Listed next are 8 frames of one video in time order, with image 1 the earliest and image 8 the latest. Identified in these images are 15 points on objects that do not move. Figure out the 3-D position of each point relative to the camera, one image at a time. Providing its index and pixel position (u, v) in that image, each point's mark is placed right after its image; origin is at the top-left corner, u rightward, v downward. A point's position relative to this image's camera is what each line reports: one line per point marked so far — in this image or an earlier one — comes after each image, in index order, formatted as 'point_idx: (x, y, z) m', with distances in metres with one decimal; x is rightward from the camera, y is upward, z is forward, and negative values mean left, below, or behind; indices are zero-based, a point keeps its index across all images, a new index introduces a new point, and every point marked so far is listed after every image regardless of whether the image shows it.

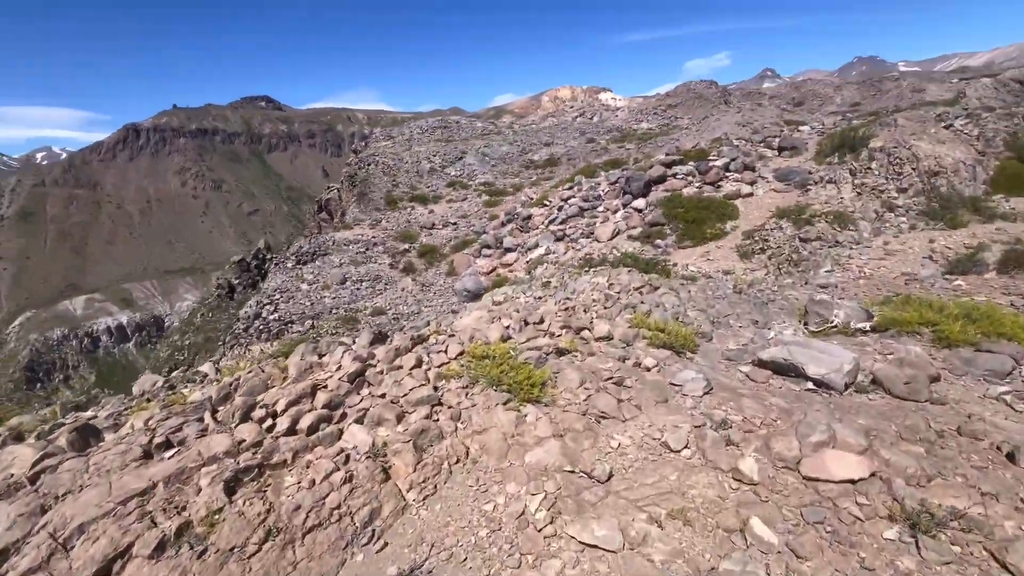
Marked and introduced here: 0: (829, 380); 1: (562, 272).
0: (+4.2, -1.2, +6.2) m
1: (+2.1, +0.6, +18.3) m
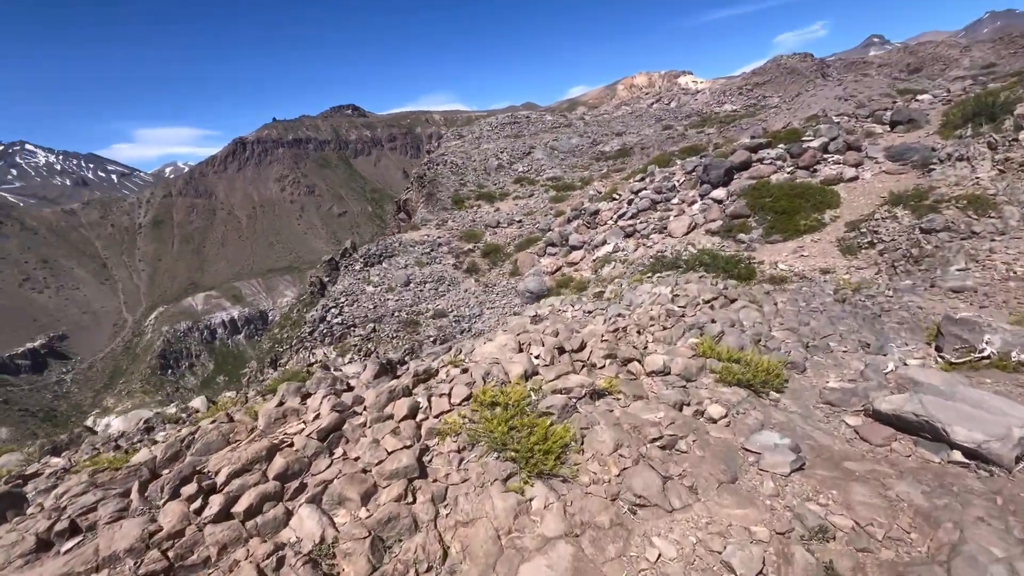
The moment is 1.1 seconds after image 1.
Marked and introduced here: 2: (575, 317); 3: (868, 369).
0: (+4.3, -1.5, +4.3) m
1: (+4.2, +0.5, +16.5) m
2: (+1.2, -0.6, +9.0) m
3: (+4.9, -1.1, +6.4) m
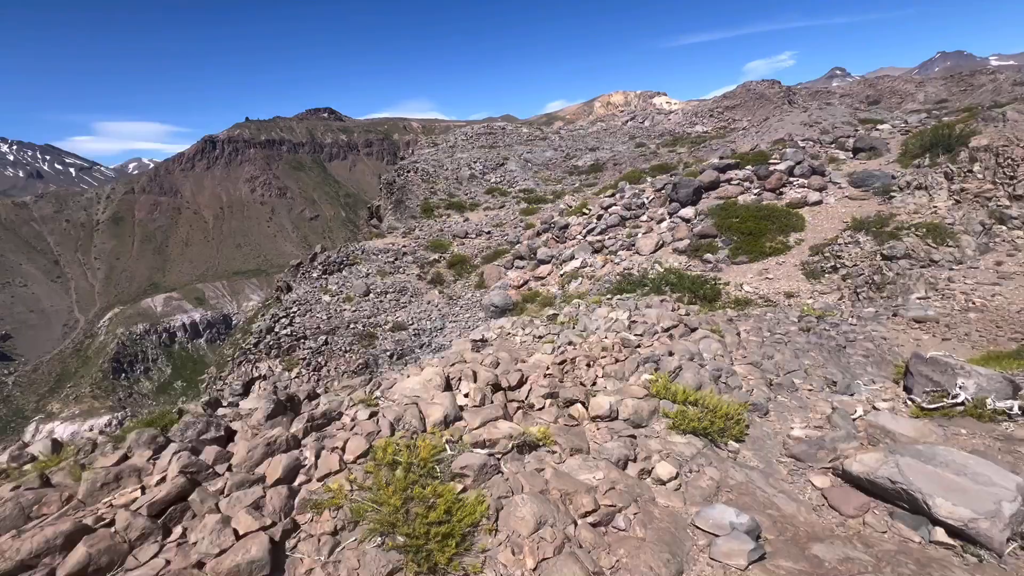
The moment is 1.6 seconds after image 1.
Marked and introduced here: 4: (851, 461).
0: (+3.5, -1.9, +3.6) m
1: (+2.8, -0.2, +15.8) m
2: (+0.2, -1.0, +8.1) m
3: (+4.0, -1.6, +5.8) m
4: (+3.2, -1.6, +4.5) m
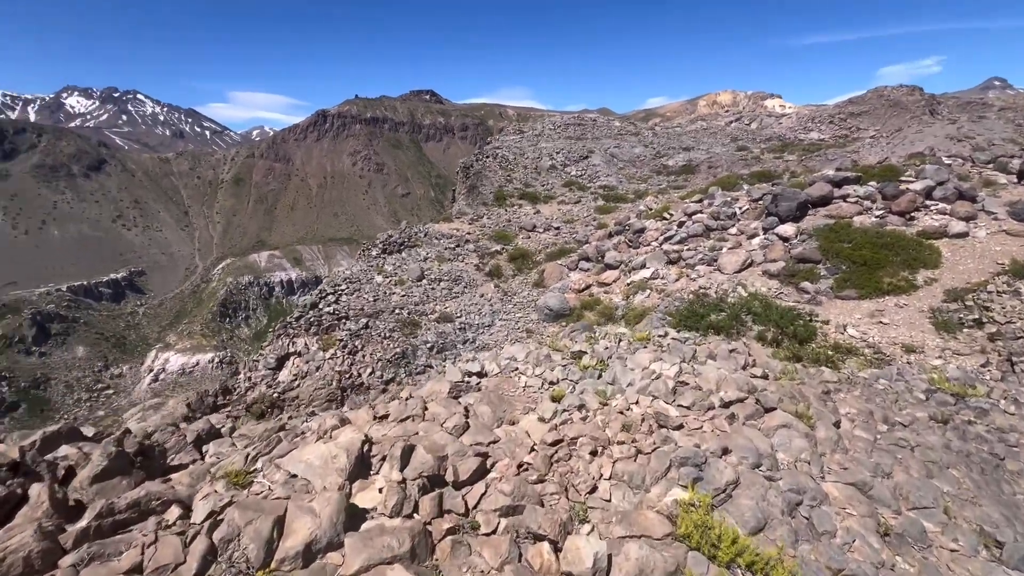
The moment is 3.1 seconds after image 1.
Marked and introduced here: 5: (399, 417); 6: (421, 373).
0: (+2.6, -2.7, +1.1) m
1: (+4.0, -0.8, +13.3) m
2: (+0.2, -1.3, +6.1) m
3: (+3.5, -2.4, +3.3) m
4: (+2.5, -2.4, +2.1) m
5: (-1.9, -2.2, +7.2) m
6: (-3.7, -3.4, +18.8) m
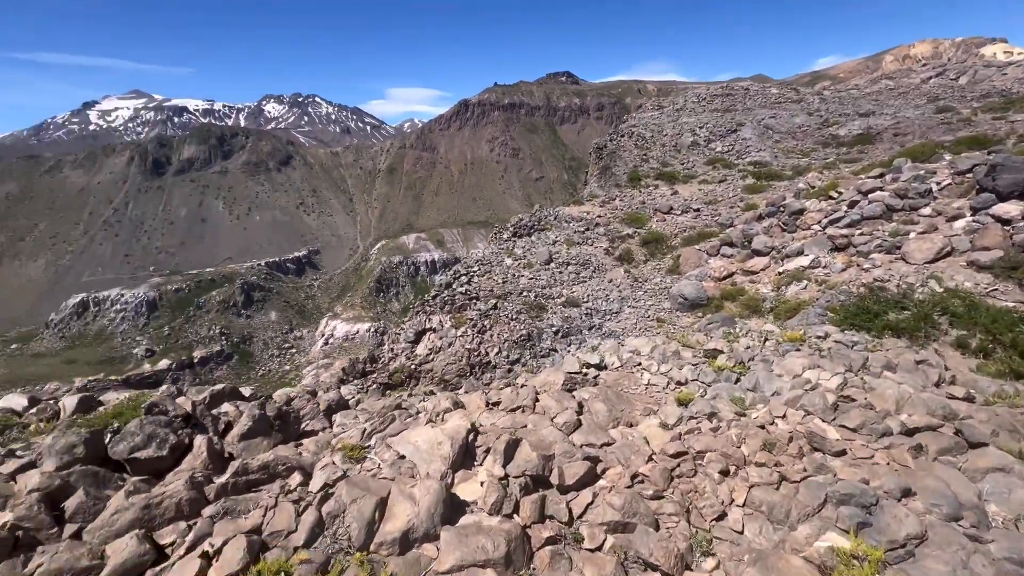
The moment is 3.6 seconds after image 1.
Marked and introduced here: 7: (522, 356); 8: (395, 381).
0: (+2.6, -2.8, +0.2) m
1: (+7.3, -0.6, +11.4) m
2: (+1.6, -1.2, +5.6) m
3: (+4.0, -2.5, +2.0) m
4: (+2.7, -2.5, +1.1) m
5: (-0.1, -1.9, +7.2) m
6: (+1.3, -2.7, +18.9) m
7: (+0.4, -2.7, +18.8) m
8: (-4.7, -3.8, +19.0) m
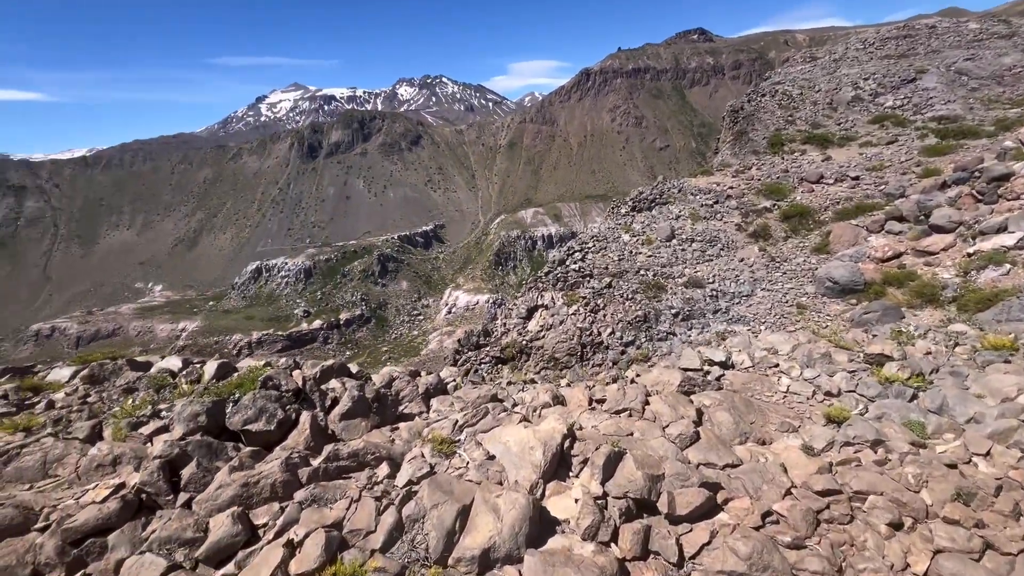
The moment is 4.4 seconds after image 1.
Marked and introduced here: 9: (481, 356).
0: (+2.3, -3.0, -0.7) m
1: (+9.6, -0.4, +8.9) m
2: (+2.7, -1.1, +4.6) m
3: (+4.1, -2.6, +0.7) m
4: (+2.6, -2.6, +0.1) m
5: (+1.5, -1.7, +6.7) m
6: (+5.6, -2.0, +17.7) m
7: (+4.8, -1.9, +17.9) m
8: (-0.2, -2.8, +19.3) m
9: (-1.4, -3.0, +20.2) m
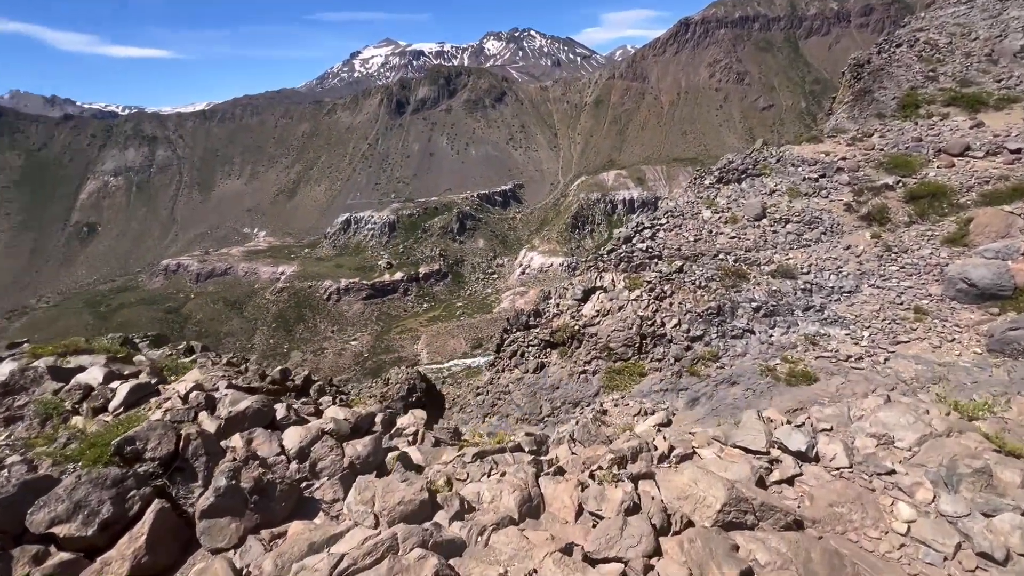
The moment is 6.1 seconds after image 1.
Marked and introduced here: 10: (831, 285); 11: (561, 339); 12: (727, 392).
0: (+1.0, -3.8, -2.3) m
1: (+9.9, -1.0, +5.9) m
2: (+2.3, -1.6, +2.8) m
3: (+3.0, -3.5, -1.2) m
4: (+1.5, -3.4, -1.5) m
5: (+1.4, -1.9, +5.0) m
6: (+7.3, -1.7, +15.3) m
7: (+6.4, -1.6, +15.6) m
8: (+1.7, -2.0, +17.8) m
9: (+0.7, -2.0, +18.9) m
10: (+10.8, 0.0, +16.0) m
11: (+1.8, -1.9, +17.5) m
12: (+6.5, -3.1, +14.2) m
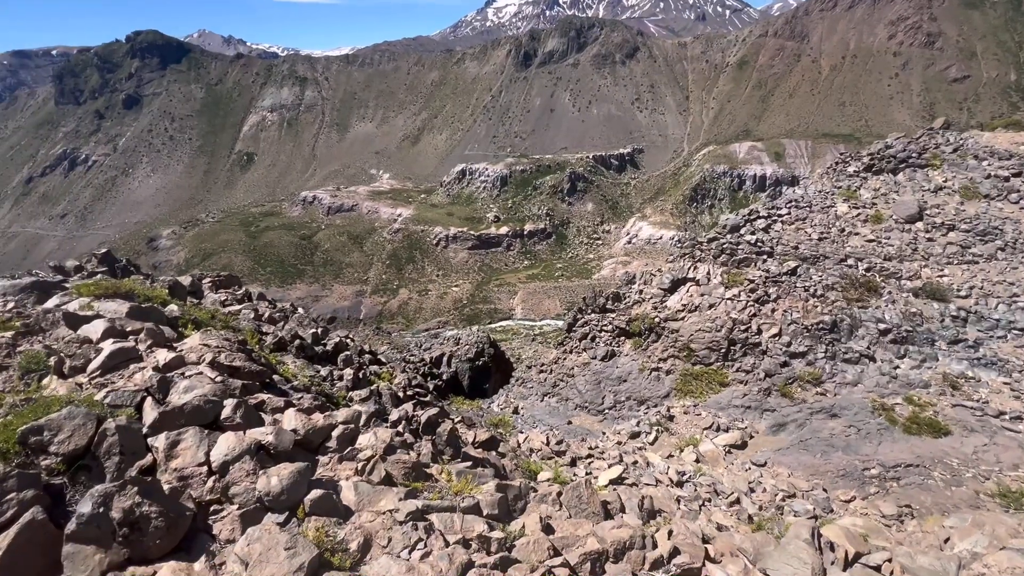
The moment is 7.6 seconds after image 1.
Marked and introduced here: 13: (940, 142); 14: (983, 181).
0: (-1.0, -4.5, -2.8) m
1: (+9.7, -2.4, +3.1) m
2: (+1.7, -2.1, +1.6) m
3: (+1.2, -4.4, -2.2) m
4: (-0.3, -4.1, -2.2) m
5: (+1.2, -2.2, +4.0) m
6: (+9.1, -2.1, +12.8) m
7: (+8.4, -1.9, +13.2) m
8: (+4.2, -1.4, +16.5) m
9: (+3.5, -1.3, +17.7) m
10: (+12.9, -0.9, +12.6) m
11: (+4.3, -1.4, +16.1) m
12: (+8.0, -3.5, +12.0) m
13: (+16.9, +5.8, +18.7) m
14: (+16.6, +3.7, +16.6) m
